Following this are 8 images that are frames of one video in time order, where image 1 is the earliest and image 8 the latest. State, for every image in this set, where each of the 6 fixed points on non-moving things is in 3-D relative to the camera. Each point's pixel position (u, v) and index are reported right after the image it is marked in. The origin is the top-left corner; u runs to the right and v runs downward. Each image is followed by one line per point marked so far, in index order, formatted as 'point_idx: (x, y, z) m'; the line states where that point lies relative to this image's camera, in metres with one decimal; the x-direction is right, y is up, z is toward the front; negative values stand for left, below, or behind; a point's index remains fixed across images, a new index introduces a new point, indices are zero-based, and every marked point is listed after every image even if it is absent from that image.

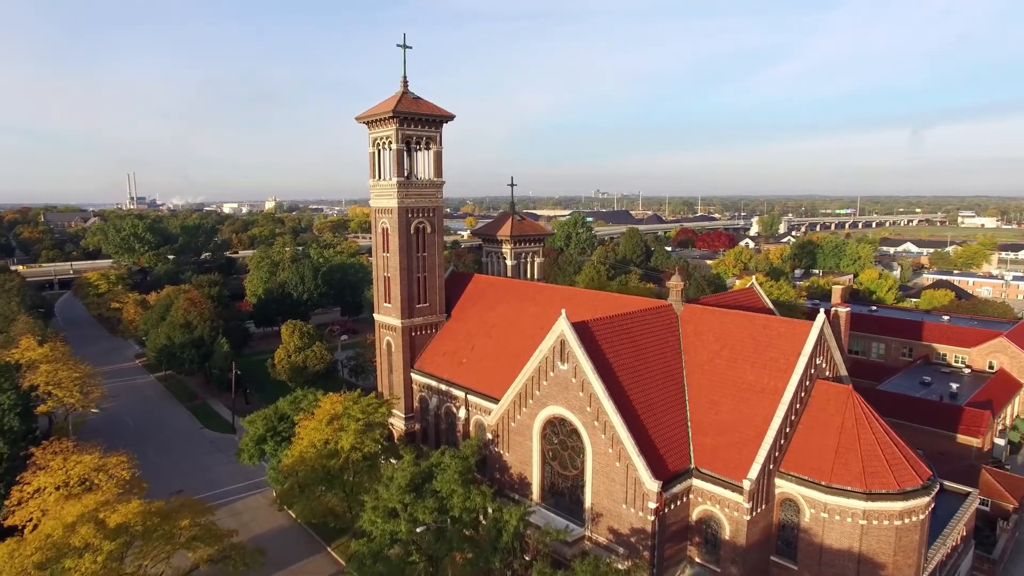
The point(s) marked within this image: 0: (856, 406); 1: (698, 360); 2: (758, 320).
0: (+9.3, -3.2, +16.3) m
1: (+5.8, -2.3, +18.8) m
2: (+7.5, -1.0, +18.2) m
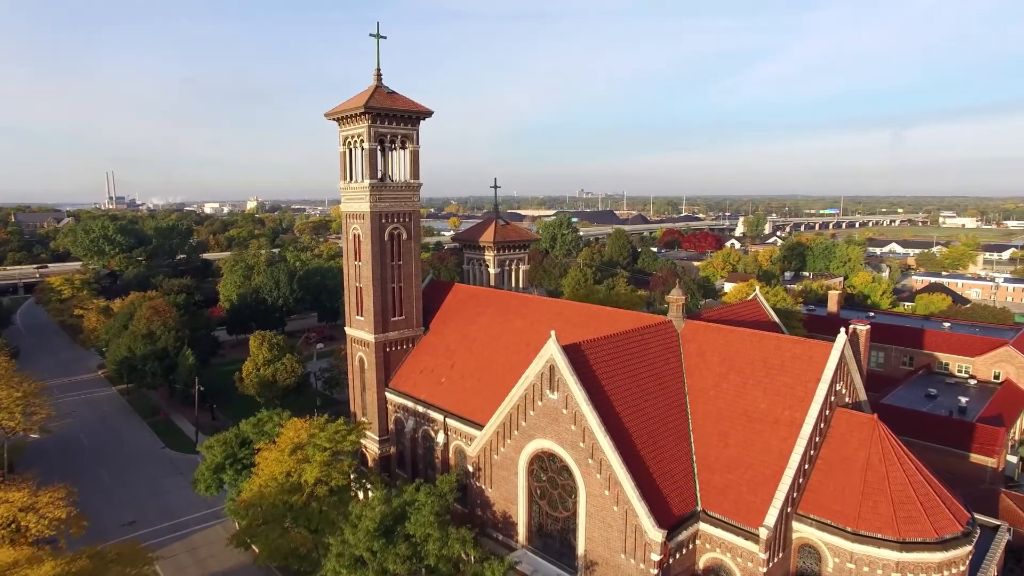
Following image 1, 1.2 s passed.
0: (+8.9, -3.6, +14.4) m
1: (+5.3, -2.7, +16.8) m
2: (+7.0, -1.5, +16.3) m
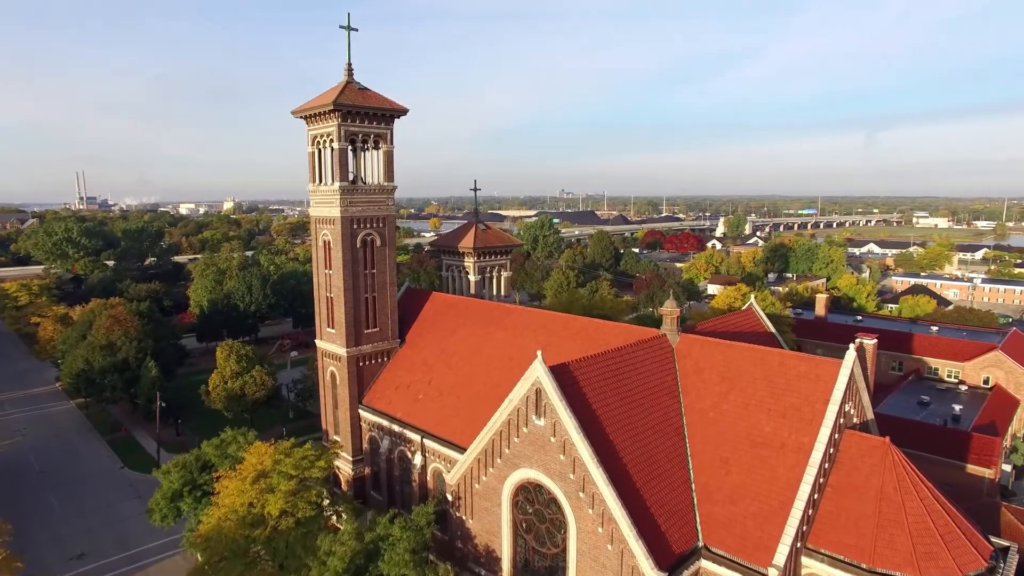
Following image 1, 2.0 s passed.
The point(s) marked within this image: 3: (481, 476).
0: (+8.5, -3.9, +13.3) m
1: (+4.9, -3.1, +15.6) m
2: (+6.5, -1.8, +15.1) m
3: (-0.8, -5.0, +15.8) m
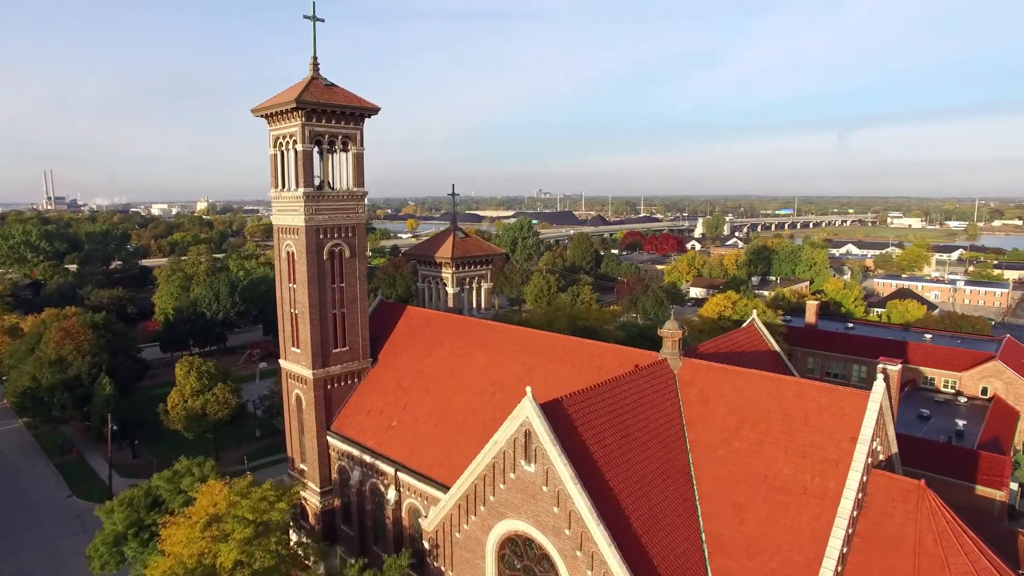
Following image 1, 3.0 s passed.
0: (+8.2, -4.4, +11.7) m
1: (+4.5, -3.5, +13.9) m
2: (+6.2, -2.3, +13.5) m
3: (-1.2, -5.5, +13.9) m
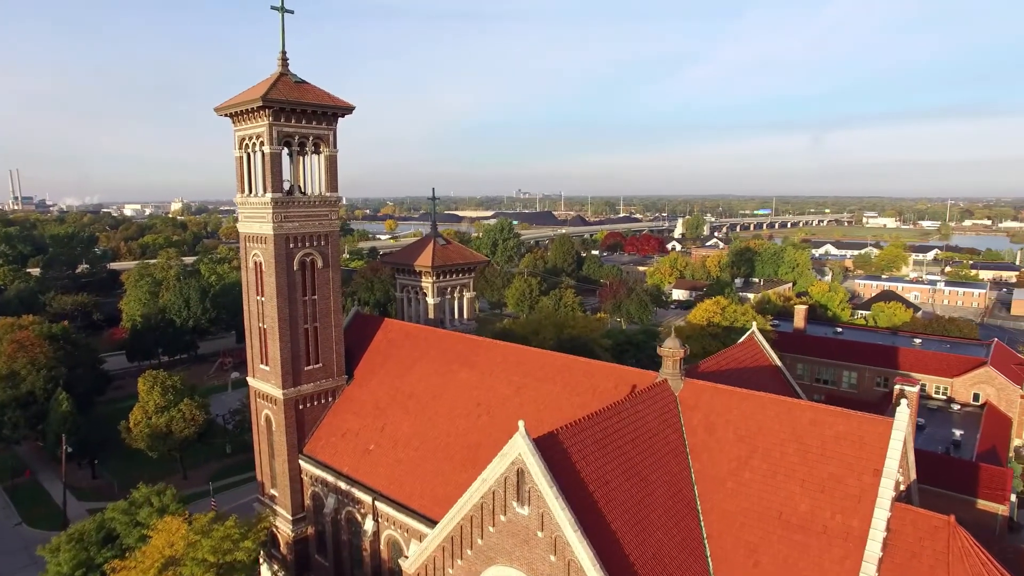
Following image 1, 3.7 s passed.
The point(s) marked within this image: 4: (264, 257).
0: (+8.1, -4.7, +10.7) m
1: (+4.3, -3.9, +12.7) m
2: (+6.0, -2.6, +12.4) m
3: (-1.4, -5.9, +12.6) m
4: (-8.0, +1.0, +19.4) m
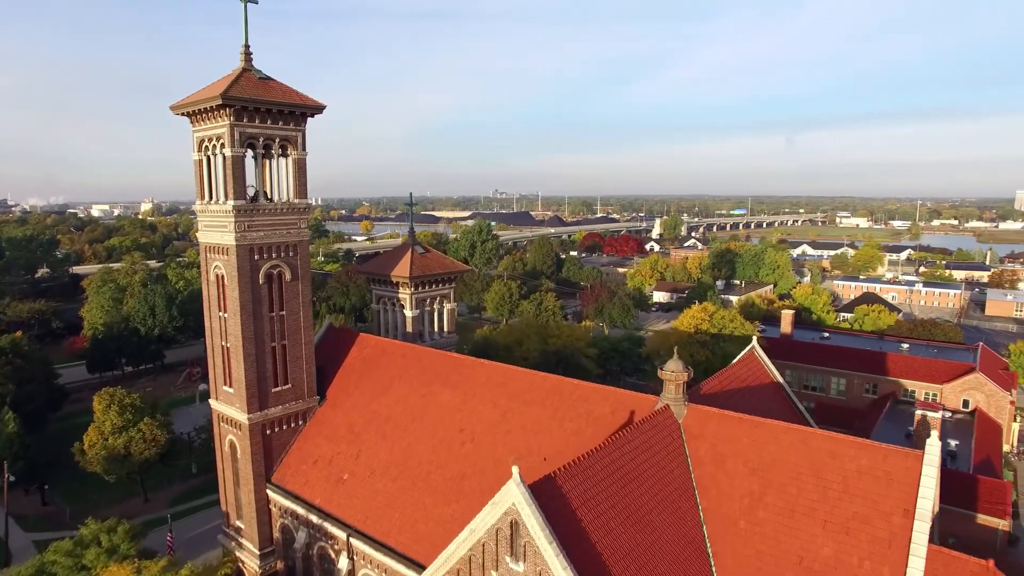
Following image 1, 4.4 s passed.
0: (+8.0, -5.1, +9.7) m
1: (+4.1, -4.3, +11.6) m
2: (+5.8, -3.0, +11.3) m
3: (-1.5, -6.3, +11.2) m
4: (-8.4, +0.5, +17.7) m
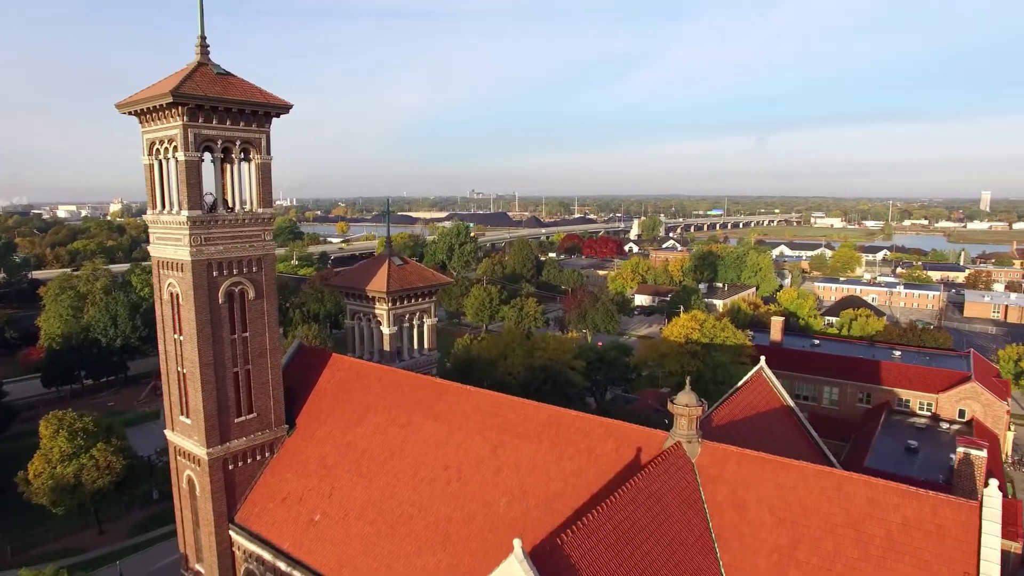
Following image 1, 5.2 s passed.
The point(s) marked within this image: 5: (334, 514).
0: (+8.0, -5.5, +8.4) m
1: (+4.0, -4.7, +10.2) m
2: (+5.7, -3.4, +9.9) m
3: (-1.6, -6.8, +9.6) m
4: (-8.7, 0.0, +15.9) m
5: (-4.5, -5.7, +15.2) m
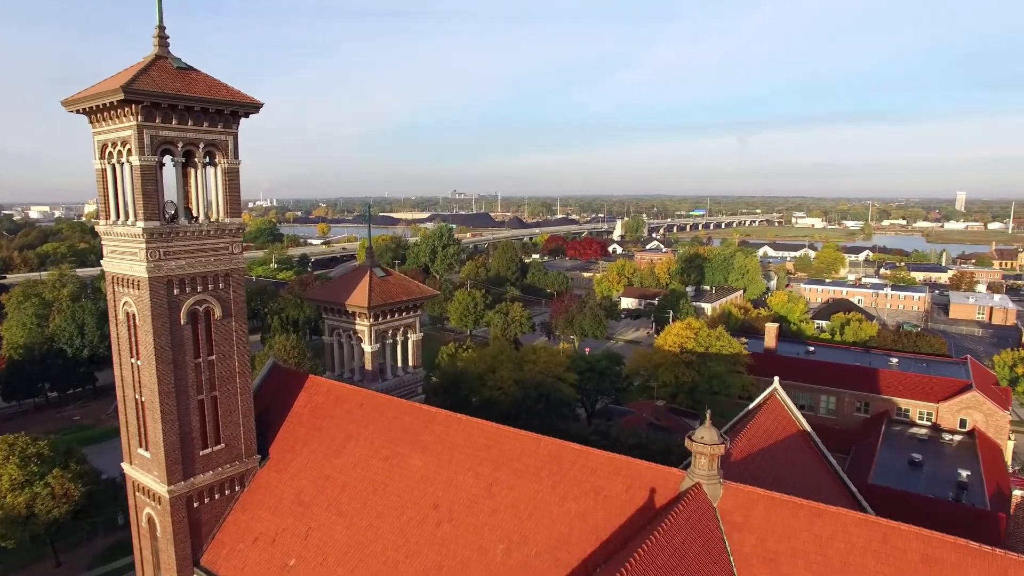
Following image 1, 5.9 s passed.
0: (+8.1, -5.9, +7.3) m
1: (+4.1, -5.1, +8.9) m
2: (+5.8, -3.8, +8.7) m
3: (-1.5, -7.2, +8.2) m
4: (-8.9, -0.5, +14.2) m
5: (-4.6, -6.1, +13.6) m
